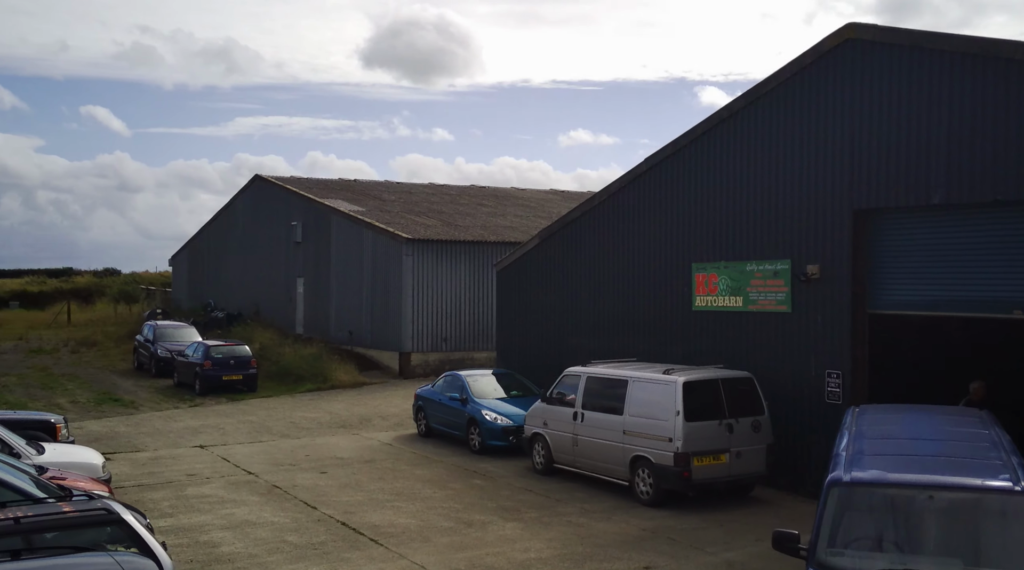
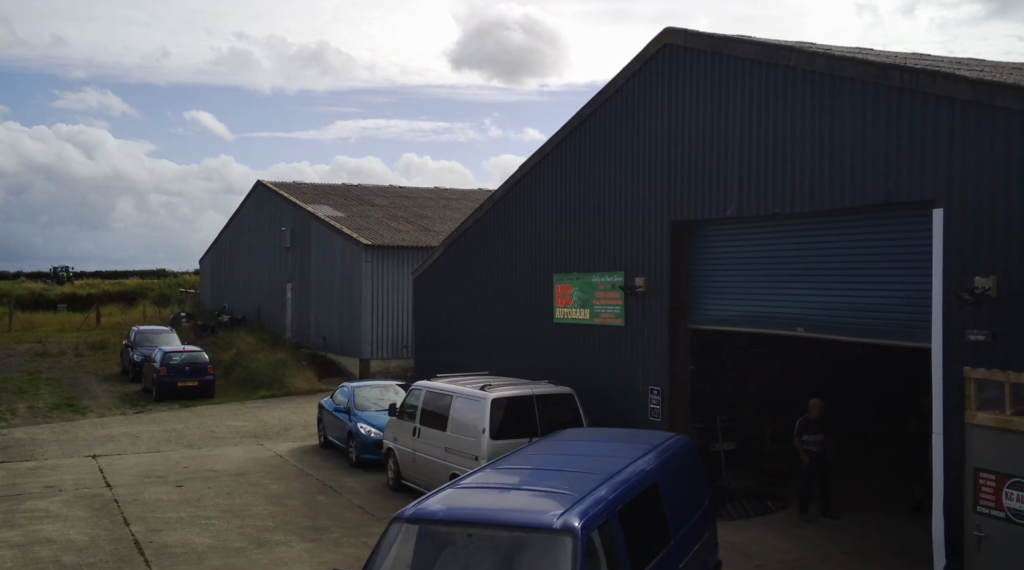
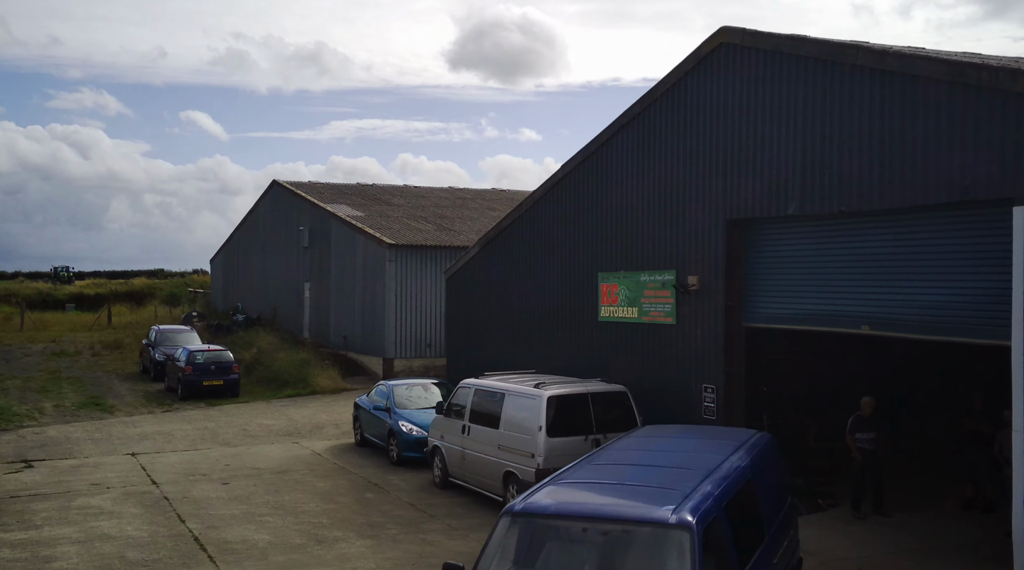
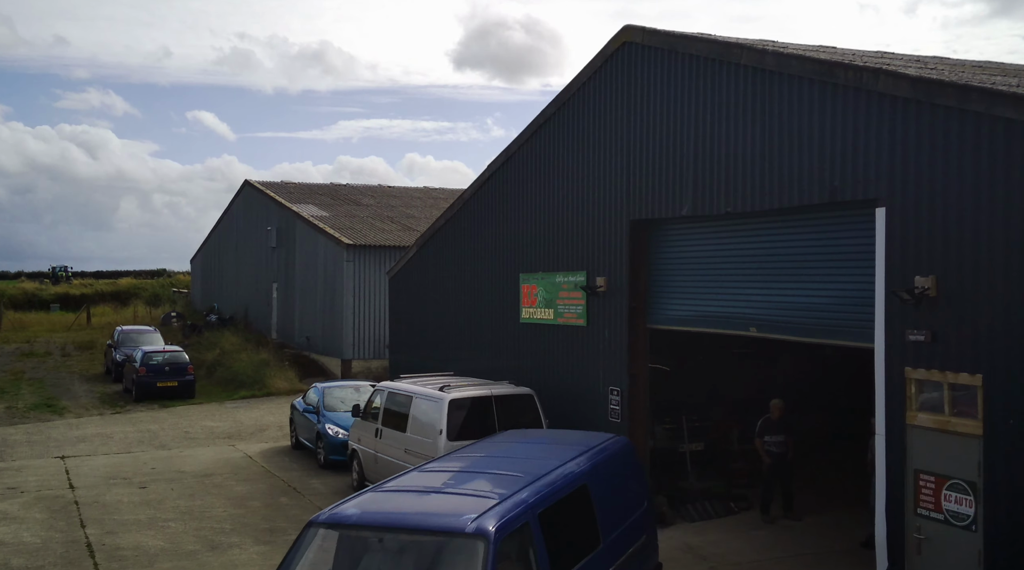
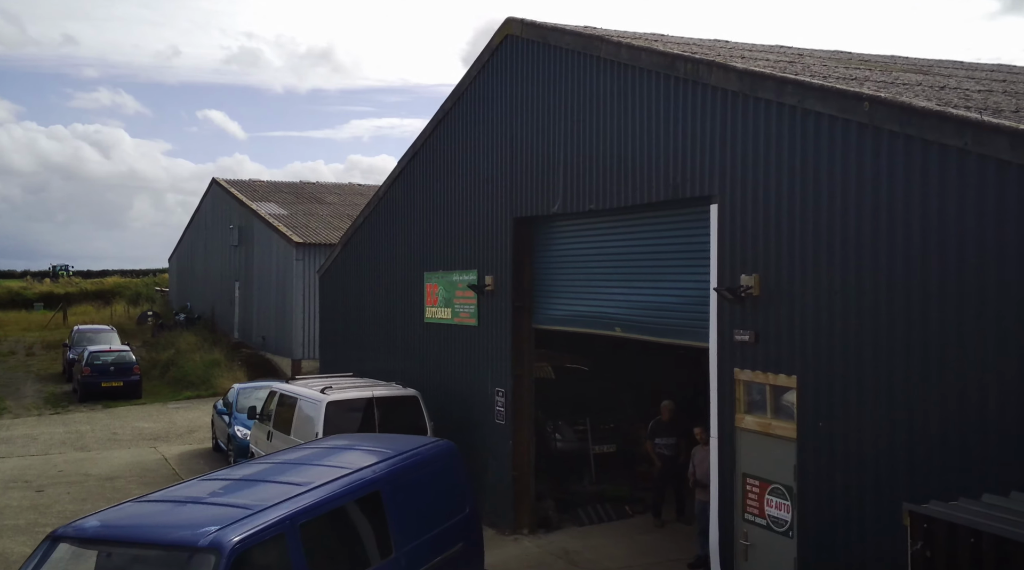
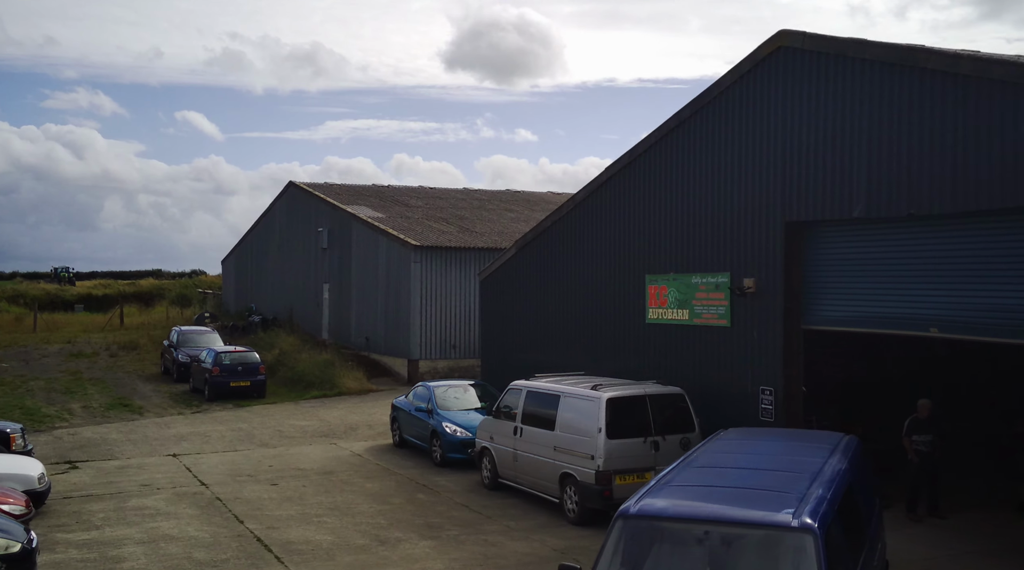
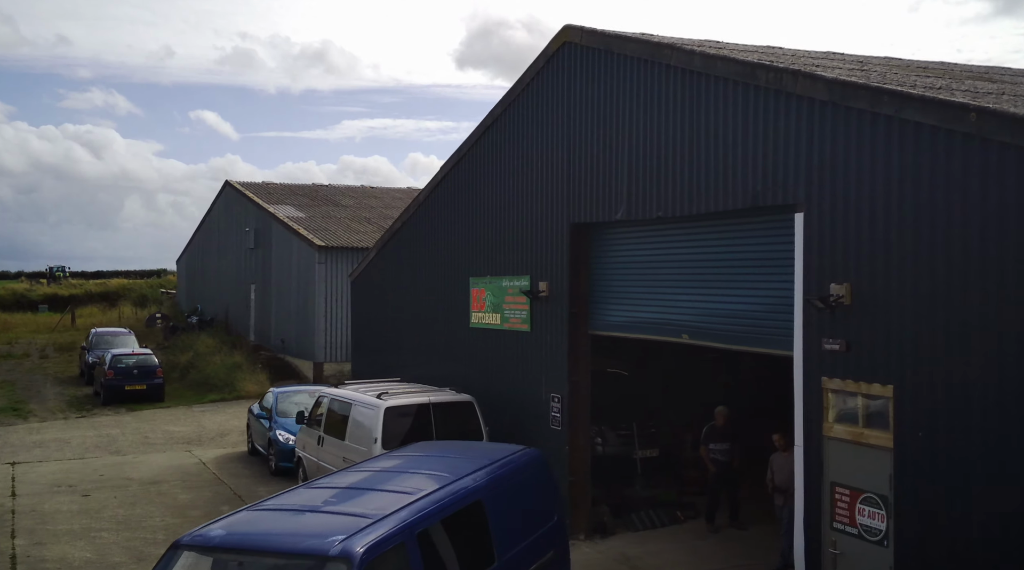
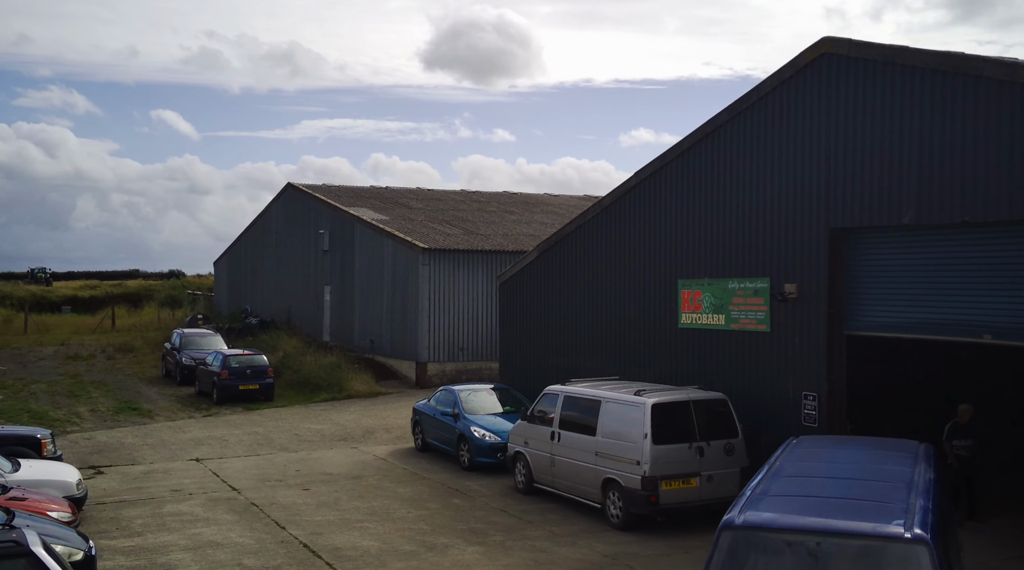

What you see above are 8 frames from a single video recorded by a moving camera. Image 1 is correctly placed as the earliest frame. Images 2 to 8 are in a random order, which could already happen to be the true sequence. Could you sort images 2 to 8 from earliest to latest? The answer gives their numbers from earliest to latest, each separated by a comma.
8, 6, 3, 2, 4, 7, 5
